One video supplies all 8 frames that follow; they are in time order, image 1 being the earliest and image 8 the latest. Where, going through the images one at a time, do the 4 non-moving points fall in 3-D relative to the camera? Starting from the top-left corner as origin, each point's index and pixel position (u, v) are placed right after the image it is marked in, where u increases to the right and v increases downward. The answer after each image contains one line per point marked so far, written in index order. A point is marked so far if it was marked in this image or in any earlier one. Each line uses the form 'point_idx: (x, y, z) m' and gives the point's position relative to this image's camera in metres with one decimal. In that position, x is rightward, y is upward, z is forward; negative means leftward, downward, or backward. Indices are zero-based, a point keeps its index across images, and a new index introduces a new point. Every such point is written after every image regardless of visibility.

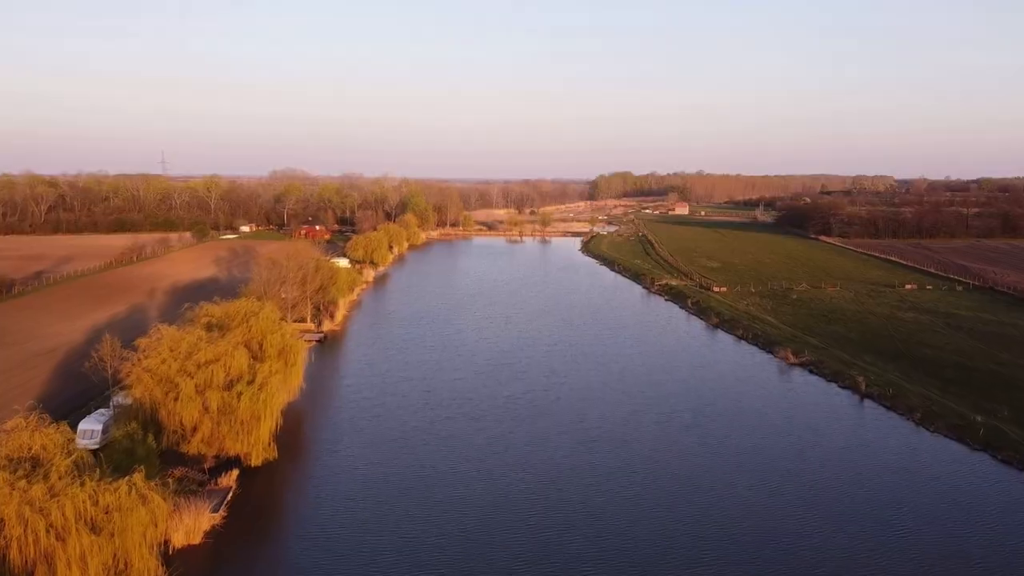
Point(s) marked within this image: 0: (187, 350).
0: (-5.3, -1.0, +12.2) m
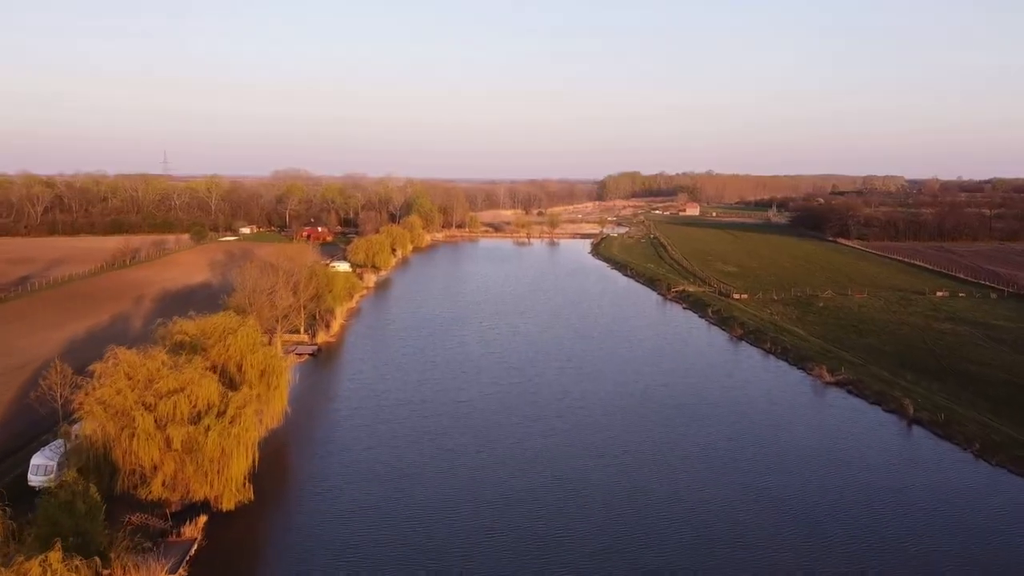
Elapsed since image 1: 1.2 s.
0: (-5.2, -1.3, +10.6) m
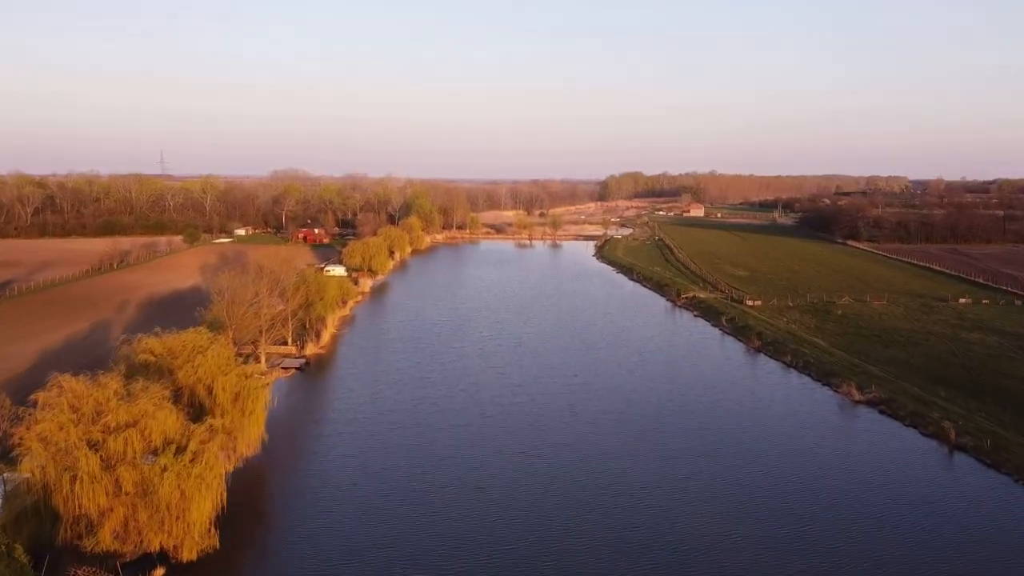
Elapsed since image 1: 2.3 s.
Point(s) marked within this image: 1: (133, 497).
0: (-5.1, -1.5, +9.2) m
1: (-4.5, -2.5, +8.8) m
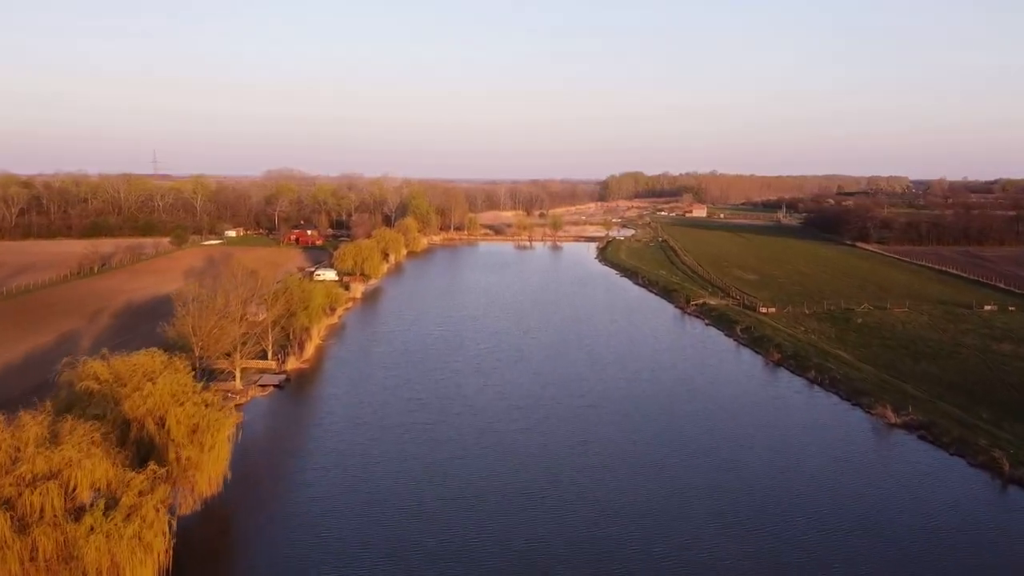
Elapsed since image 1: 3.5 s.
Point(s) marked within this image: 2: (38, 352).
0: (-5.1, -1.7, +7.7) m
1: (-4.5, -2.7, +7.3) m
2: (-12.4, -1.6, +19.6) m
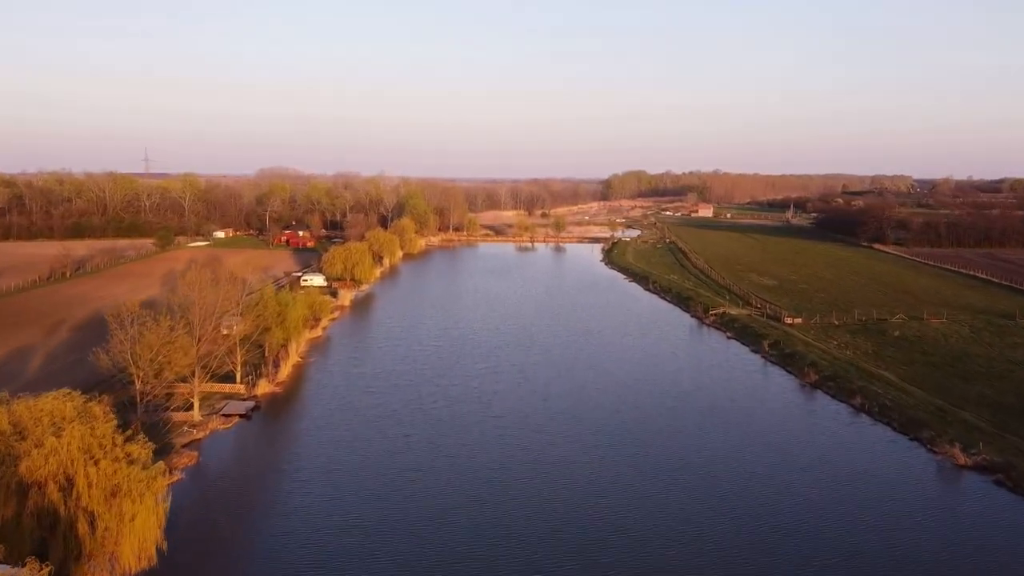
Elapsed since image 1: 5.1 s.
0: (-5.1, -2.0, +5.4) m
1: (-4.4, -3.0, +5.1) m
2: (-12.4, -1.9, +17.4) m
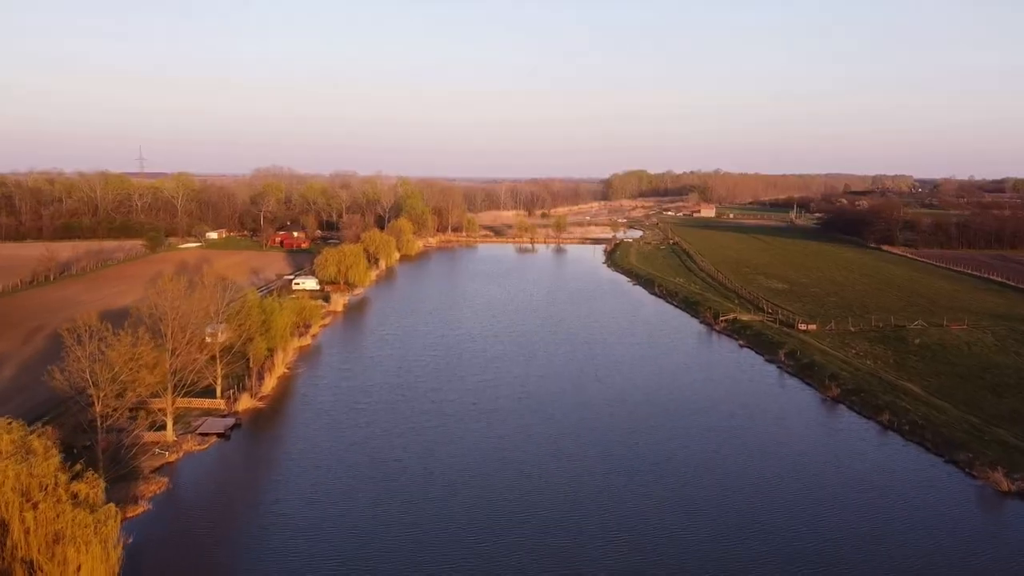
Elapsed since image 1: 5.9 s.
0: (-5.1, -2.2, +4.3) m
1: (-4.4, -3.1, +3.9) m
2: (-12.3, -2.1, +16.2) m
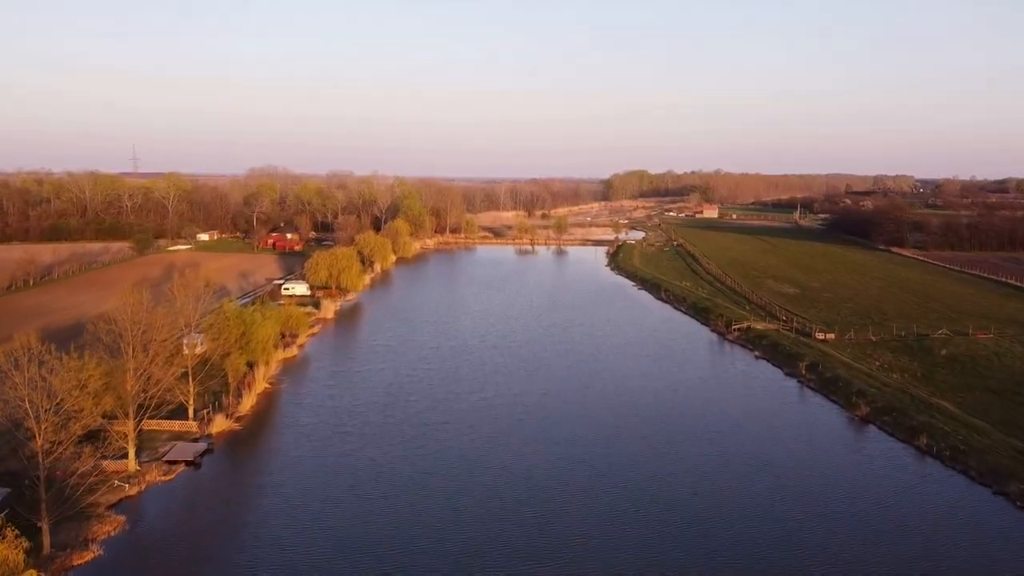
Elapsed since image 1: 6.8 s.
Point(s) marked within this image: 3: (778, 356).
0: (-5.0, -2.4, +3.0) m
1: (-4.4, -3.3, +2.6) m
2: (-12.3, -2.3, +14.9) m
3: (+6.8, -1.7, +19.4) m
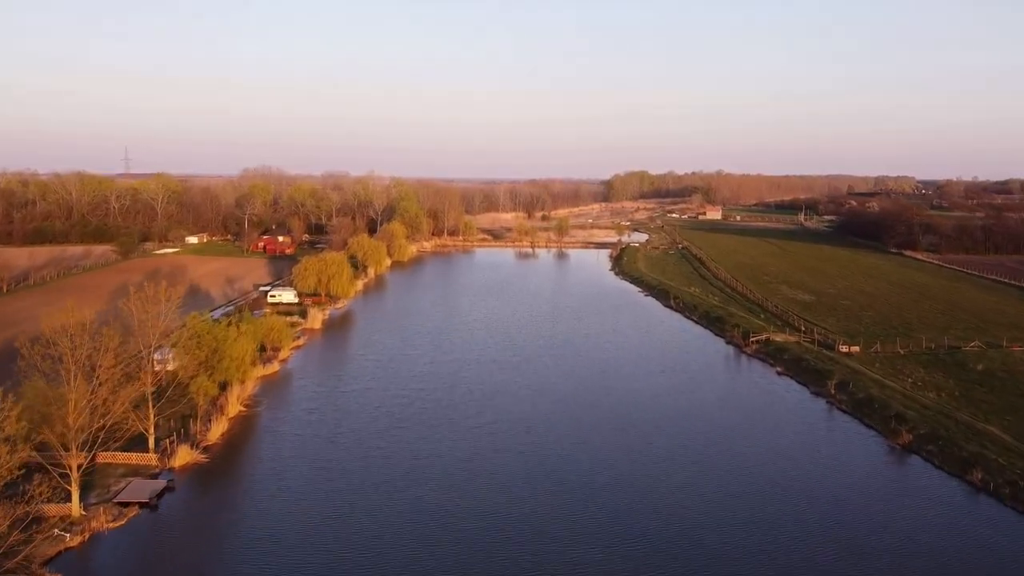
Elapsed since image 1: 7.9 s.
0: (-5.0, -2.6, +1.5) m
1: (-4.4, -3.6, +1.1) m
2: (-12.3, -2.5, +13.4) m
3: (+6.9, -2.0, +17.9) m
